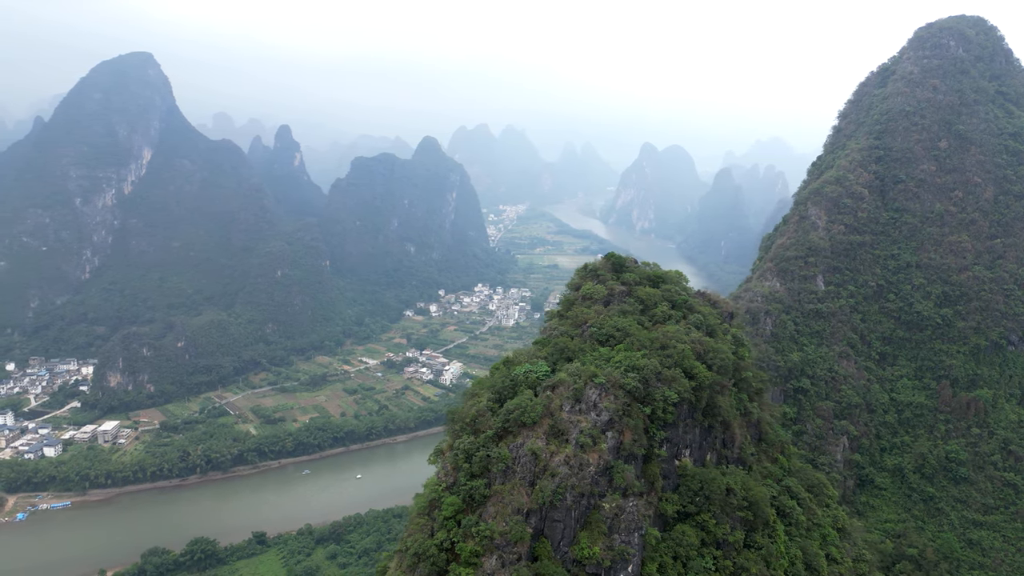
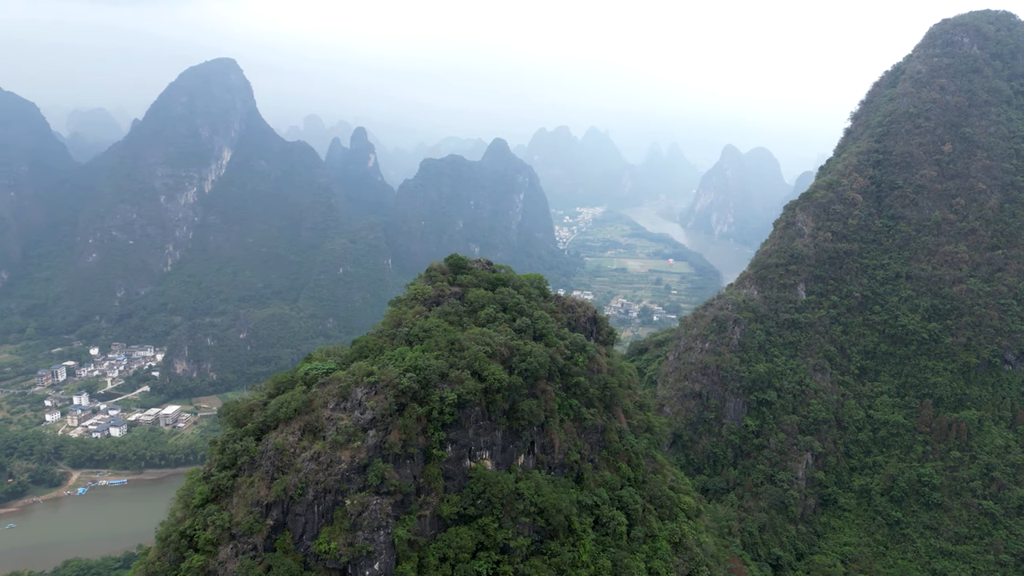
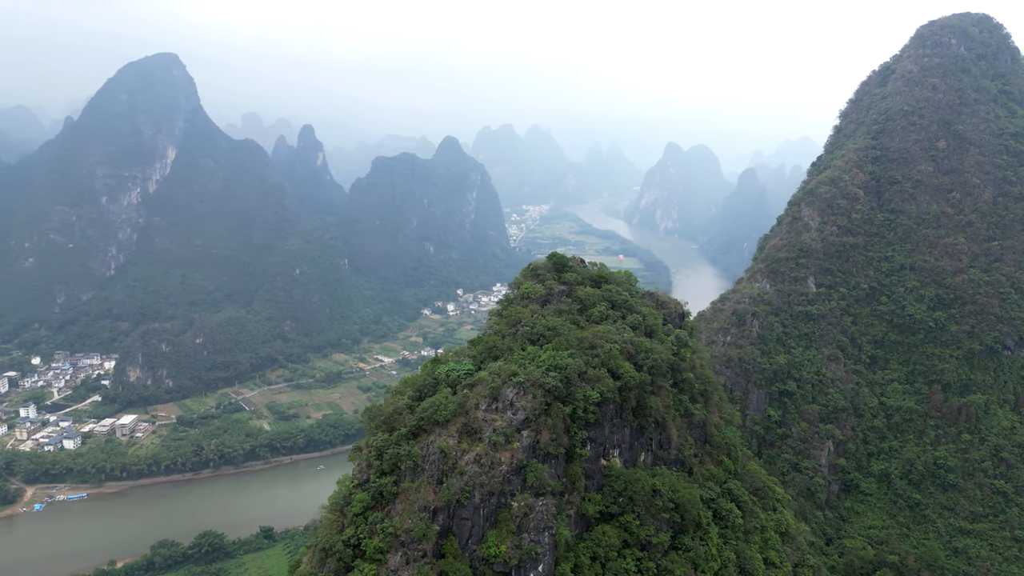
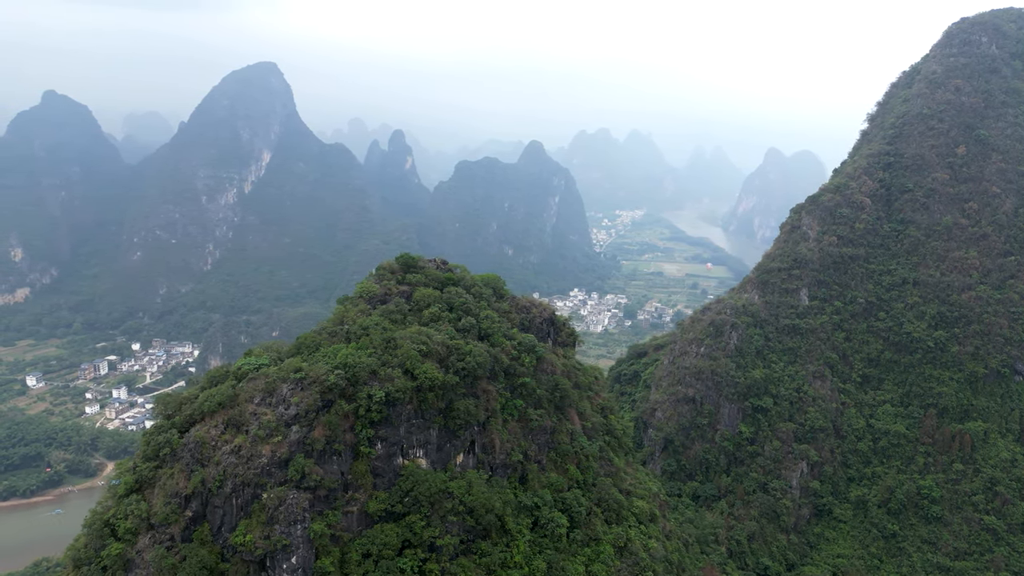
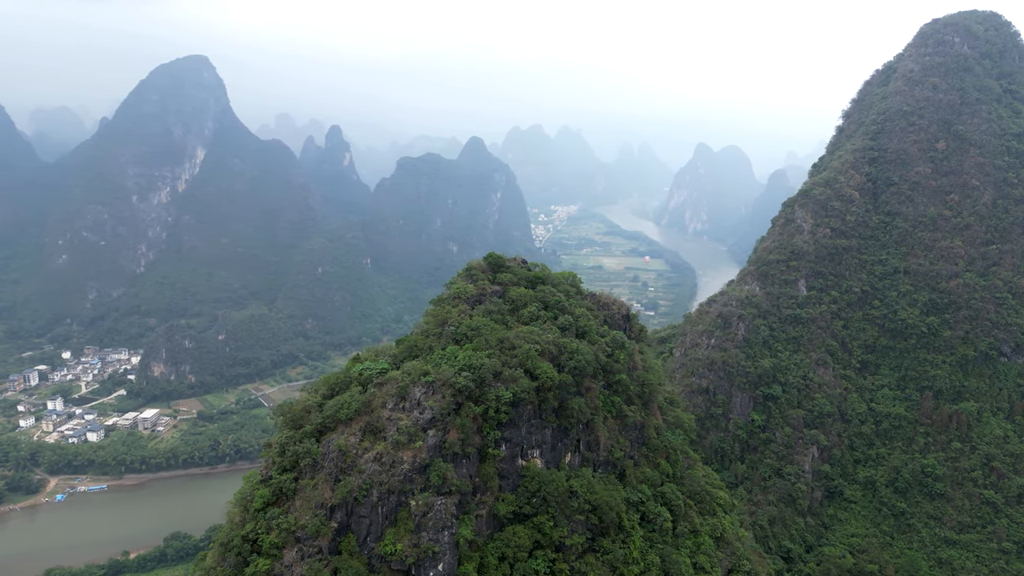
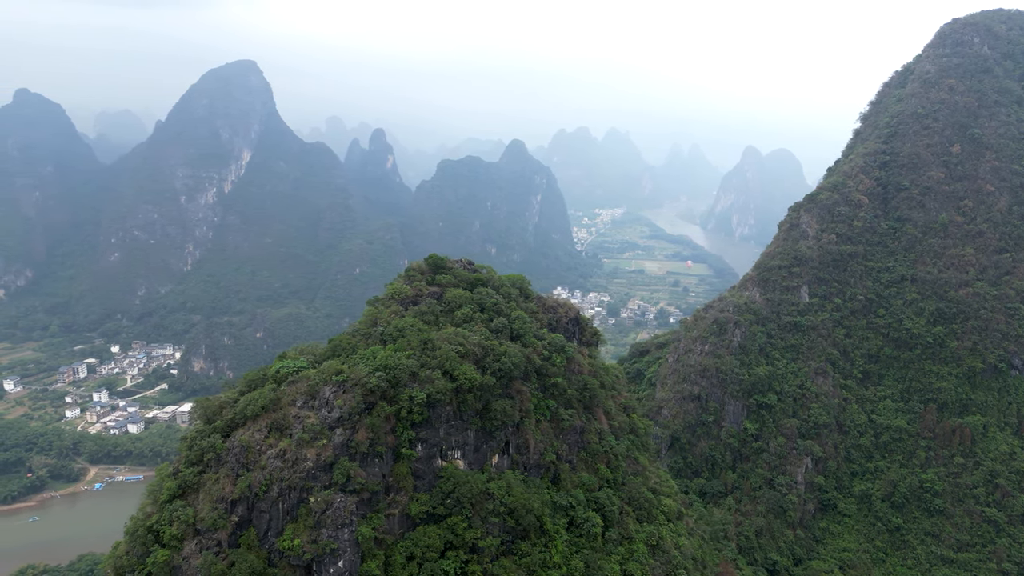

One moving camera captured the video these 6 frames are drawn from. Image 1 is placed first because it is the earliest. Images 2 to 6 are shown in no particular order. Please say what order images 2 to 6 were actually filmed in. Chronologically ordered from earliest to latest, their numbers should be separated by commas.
3, 5, 2, 6, 4
